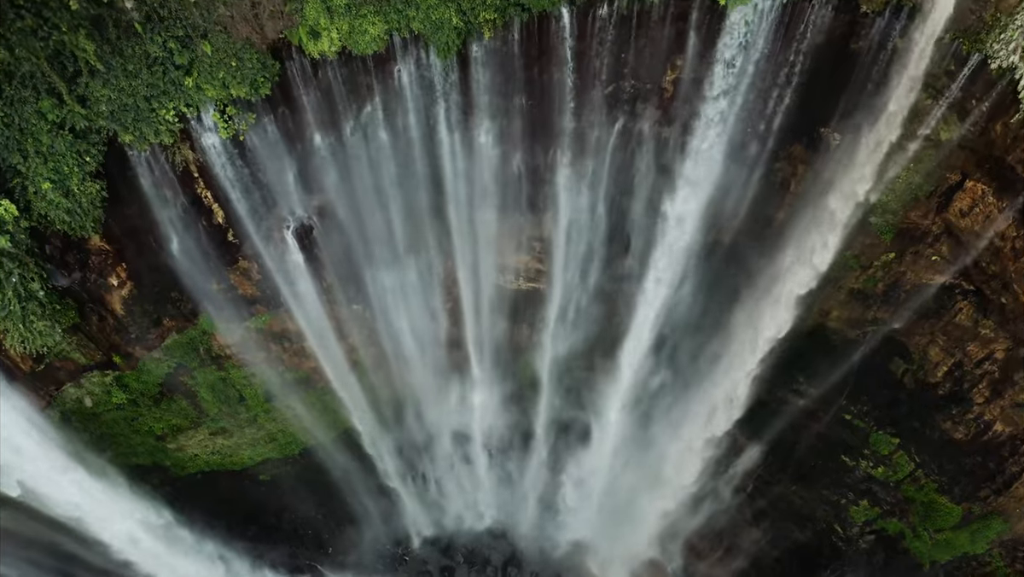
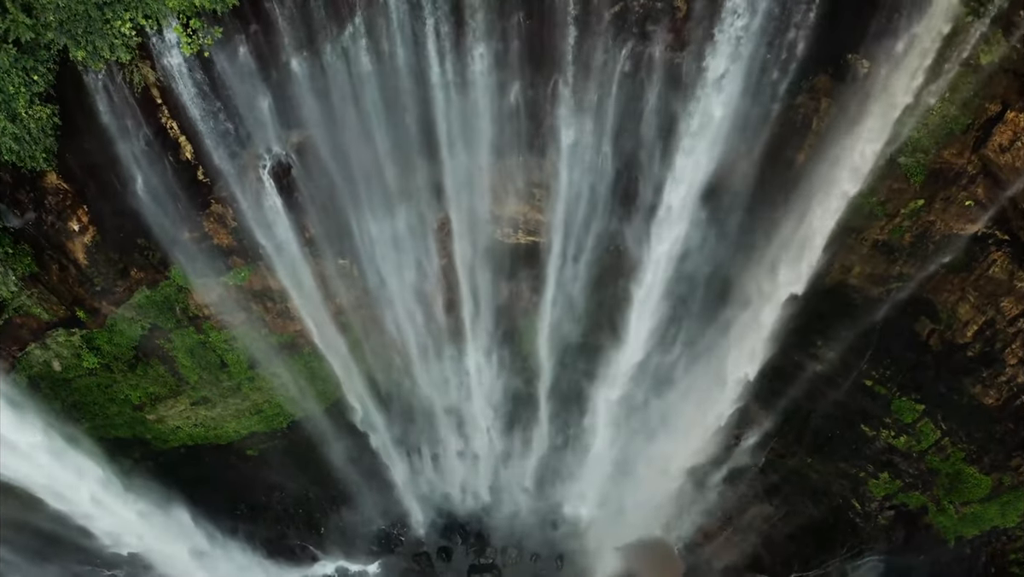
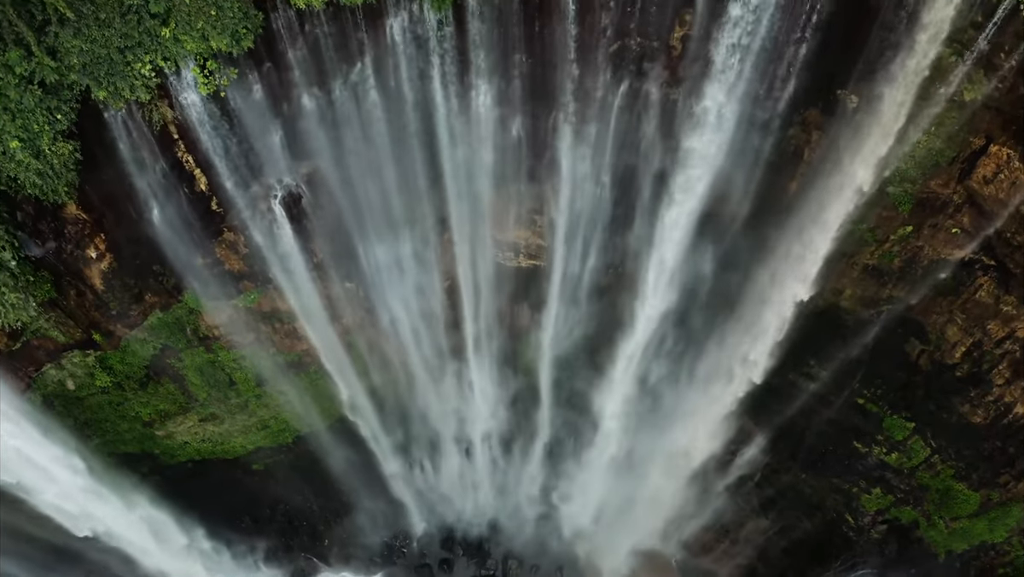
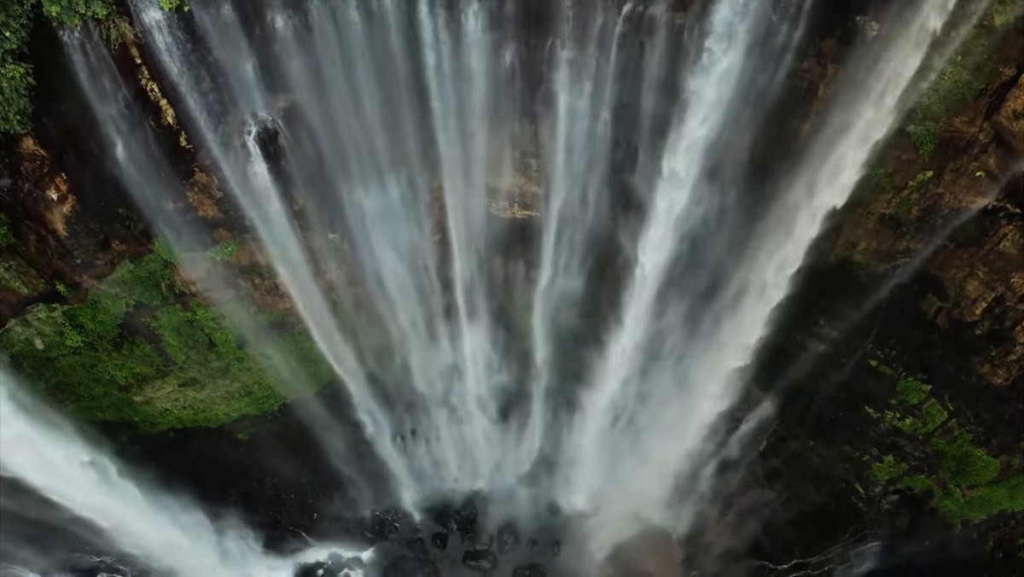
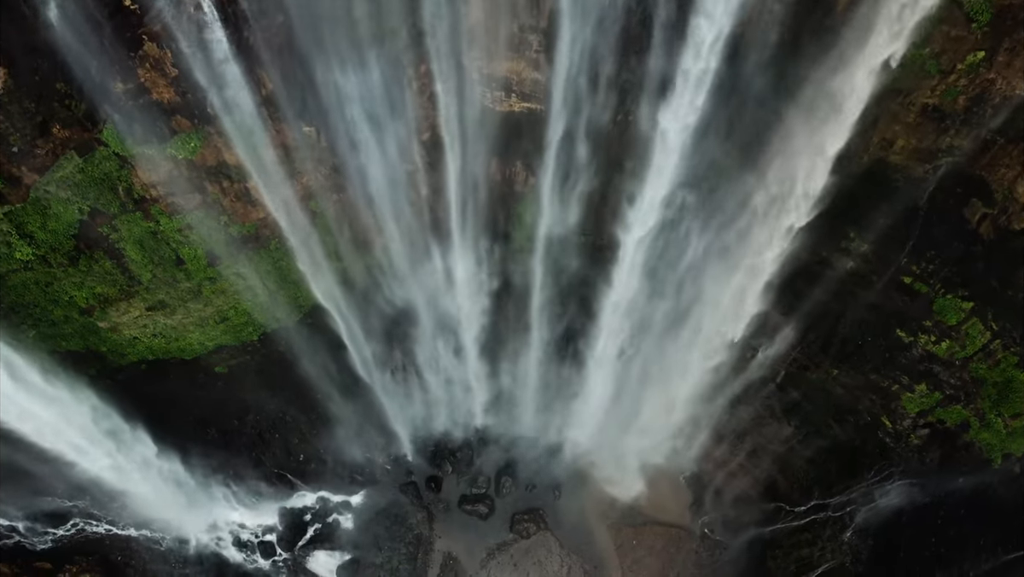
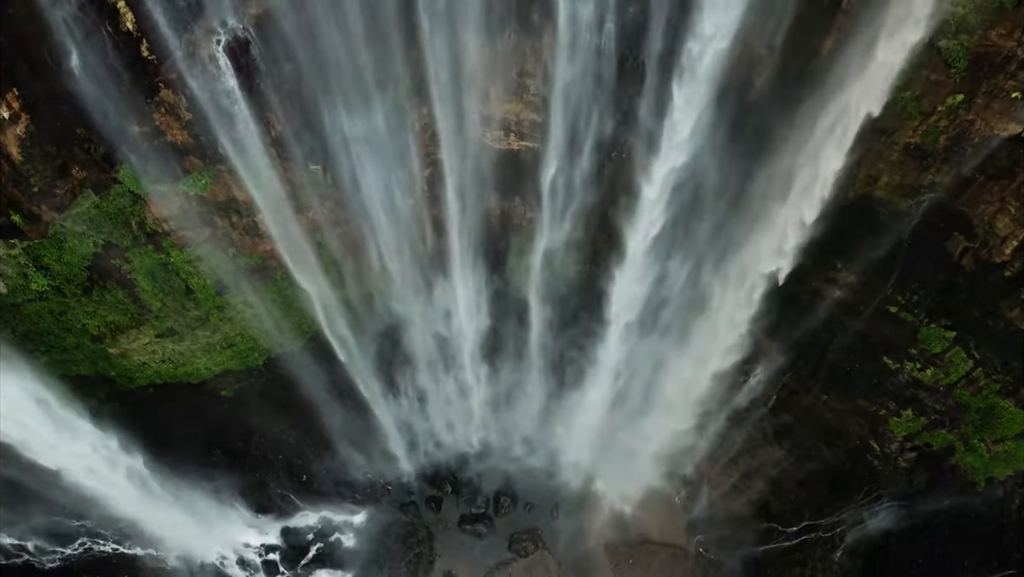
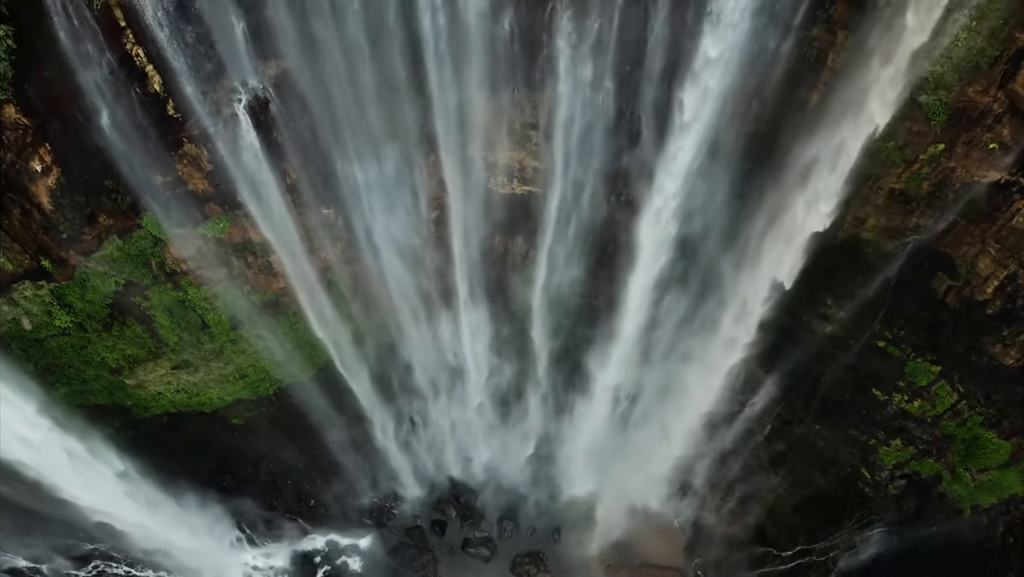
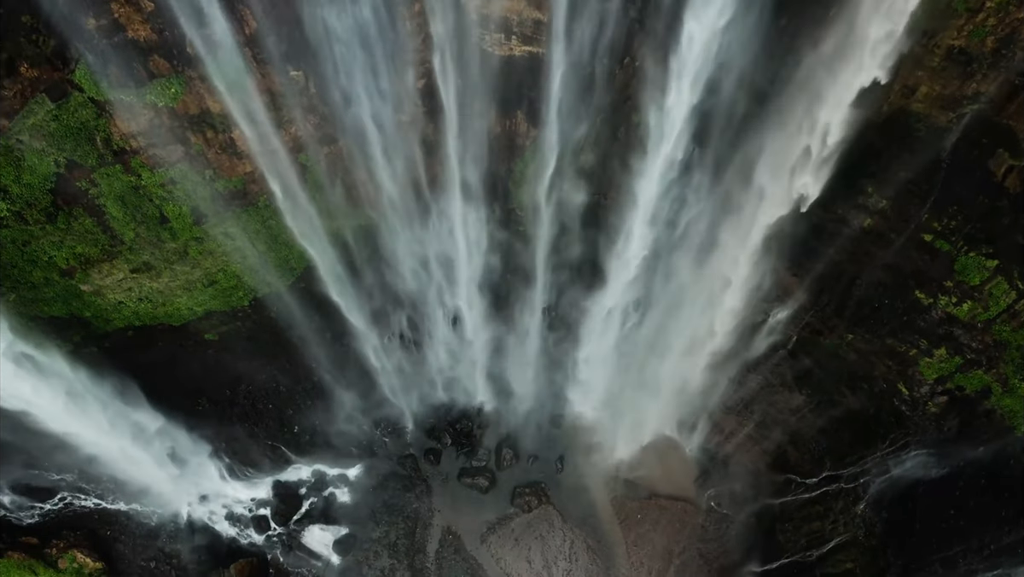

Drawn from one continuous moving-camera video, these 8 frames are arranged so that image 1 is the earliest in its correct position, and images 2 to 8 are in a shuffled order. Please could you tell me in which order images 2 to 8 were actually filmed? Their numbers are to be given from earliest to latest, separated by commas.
3, 2, 4, 7, 6, 5, 8
